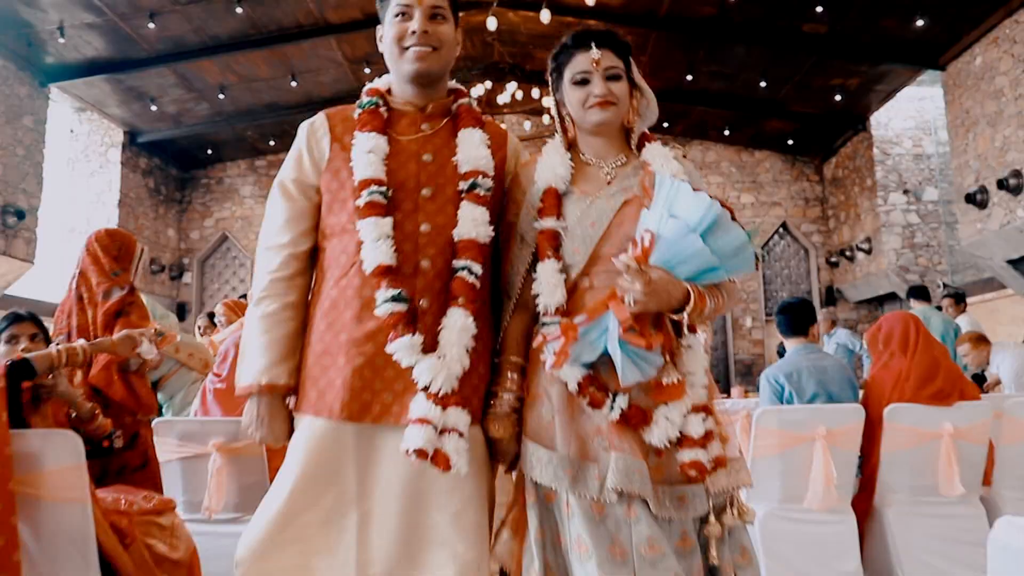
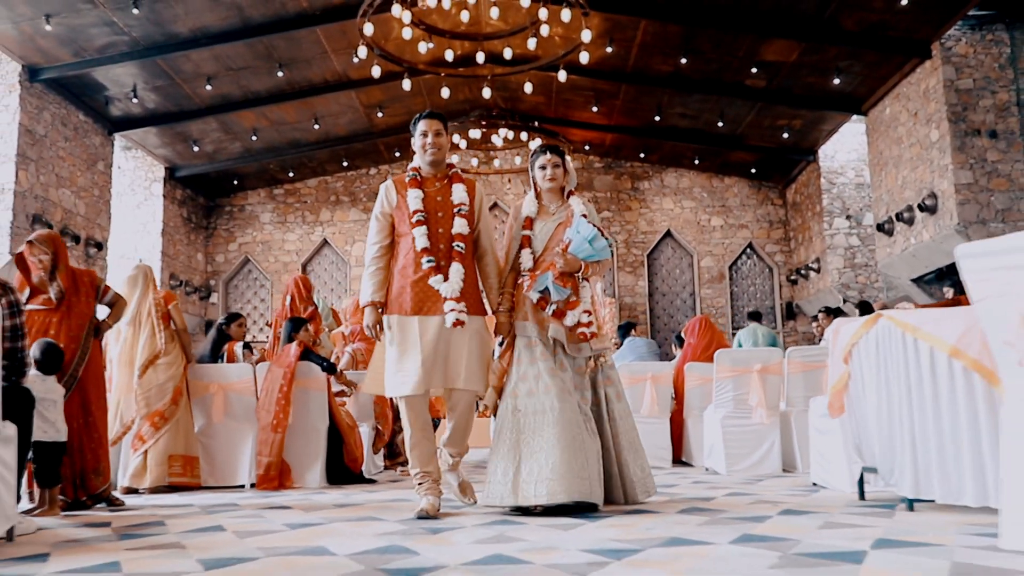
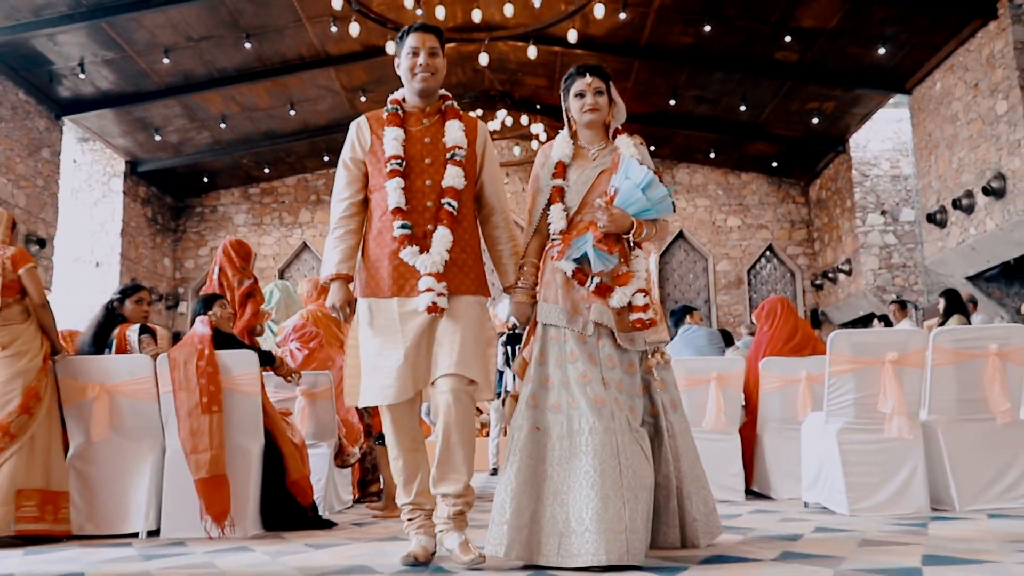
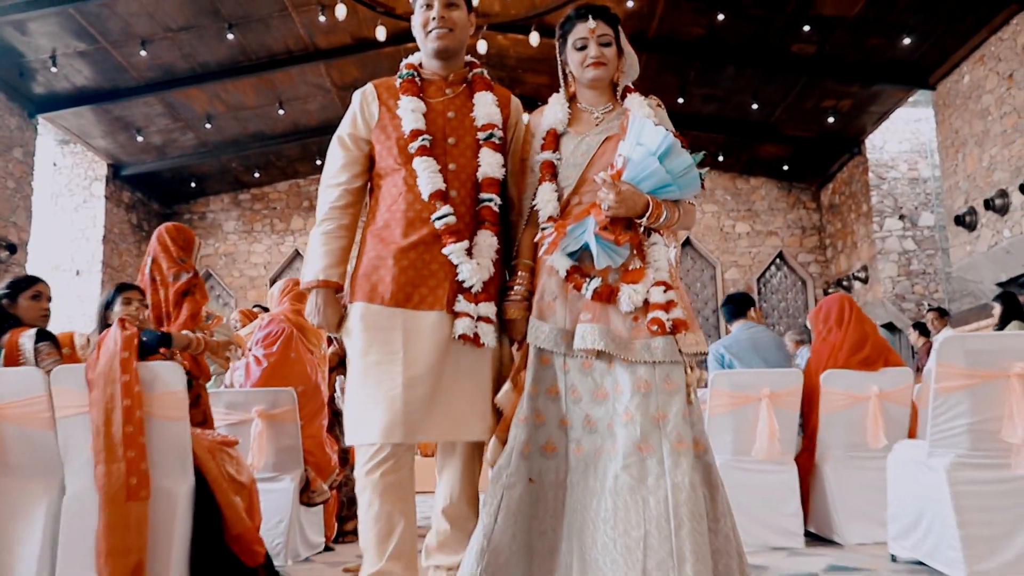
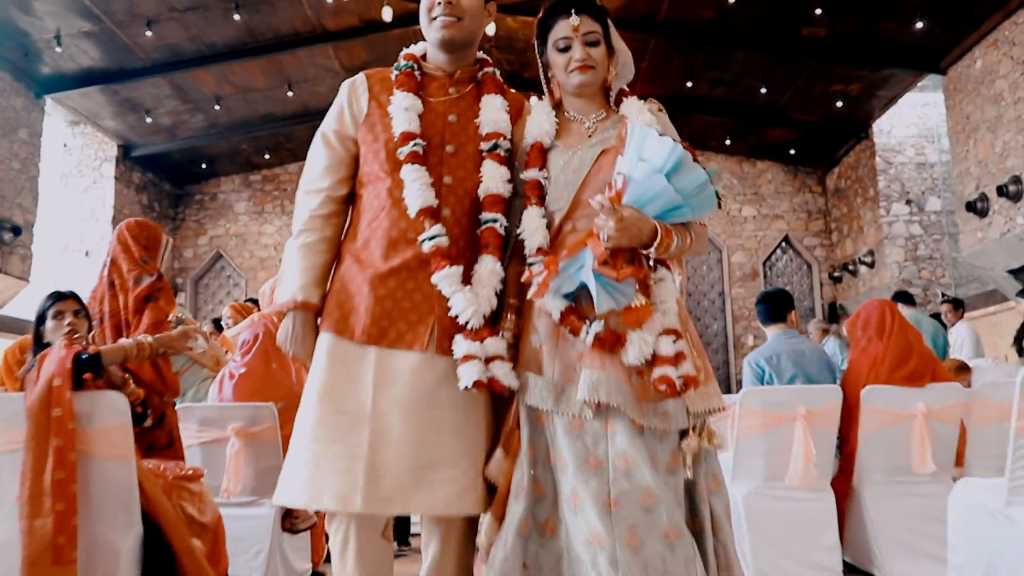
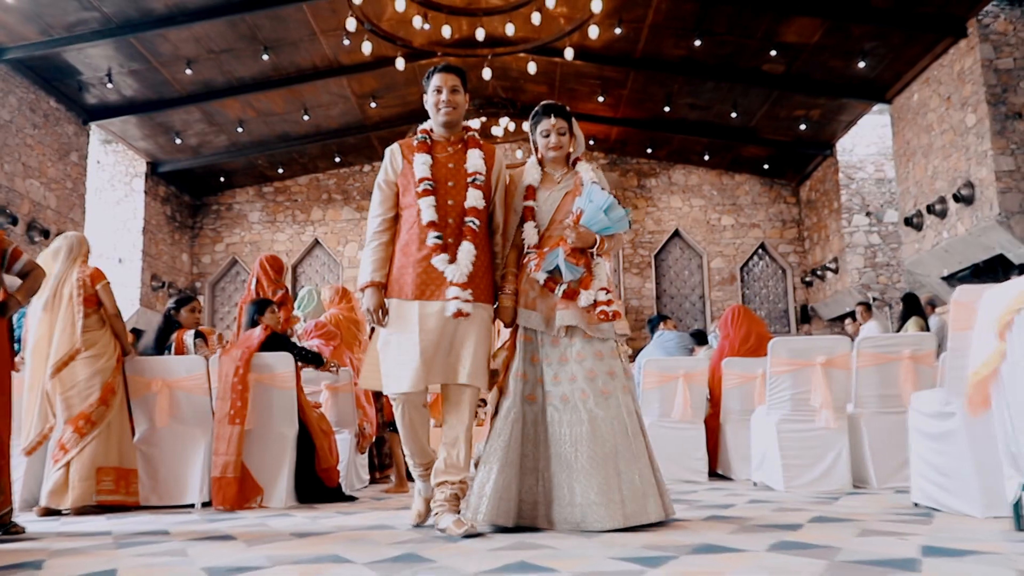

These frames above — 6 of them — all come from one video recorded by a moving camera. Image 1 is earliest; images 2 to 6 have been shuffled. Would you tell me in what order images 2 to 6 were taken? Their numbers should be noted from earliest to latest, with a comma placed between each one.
5, 4, 3, 6, 2
